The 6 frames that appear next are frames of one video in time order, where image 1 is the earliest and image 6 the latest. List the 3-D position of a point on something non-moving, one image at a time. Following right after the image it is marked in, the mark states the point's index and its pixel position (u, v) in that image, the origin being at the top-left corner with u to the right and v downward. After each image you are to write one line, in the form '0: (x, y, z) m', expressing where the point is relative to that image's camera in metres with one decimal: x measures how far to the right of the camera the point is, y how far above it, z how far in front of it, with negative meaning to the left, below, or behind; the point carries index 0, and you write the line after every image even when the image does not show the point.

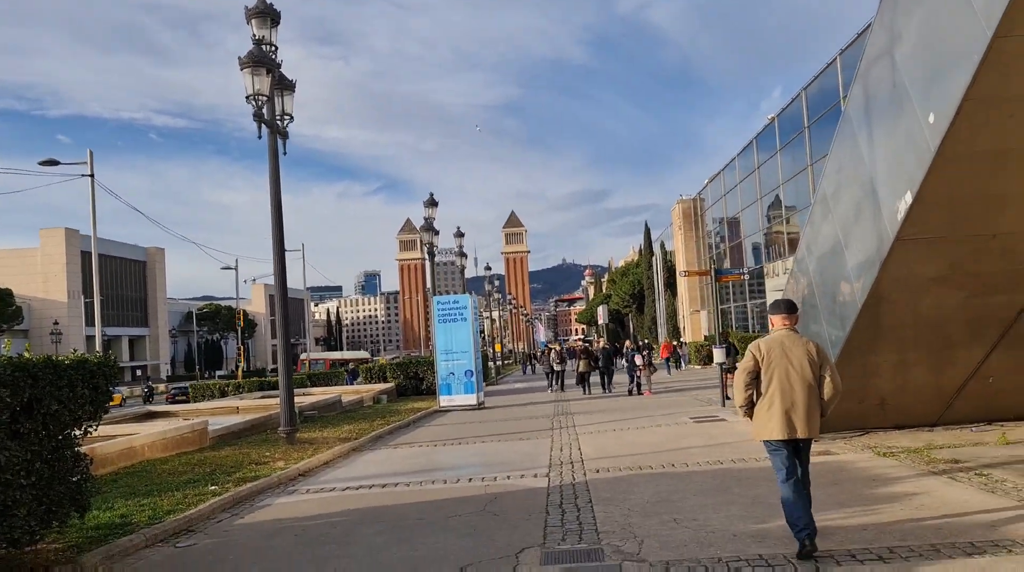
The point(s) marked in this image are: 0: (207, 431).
0: (-6.0, -2.9, +15.3) m
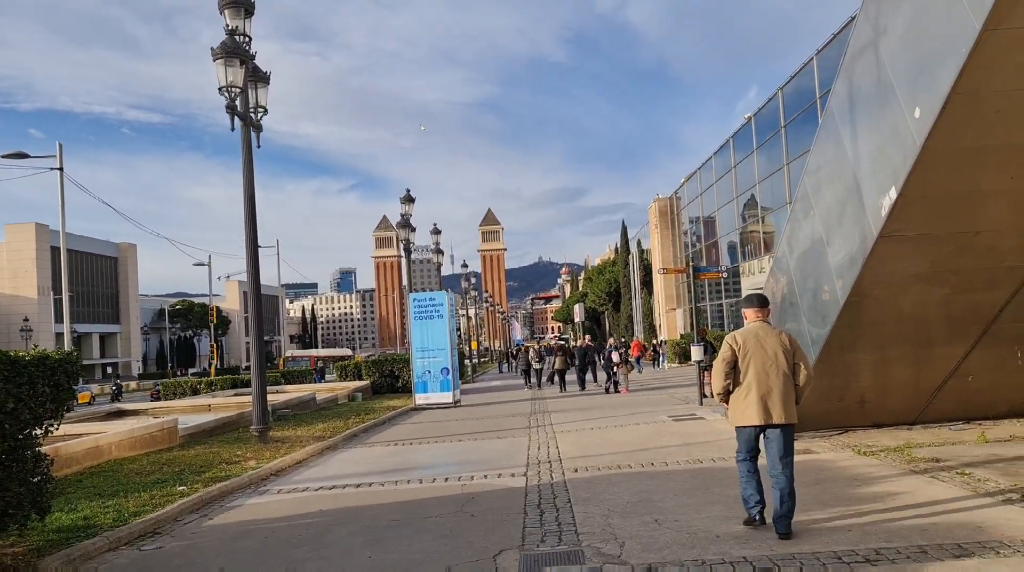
0: (-6.4, -2.8, +14.9) m
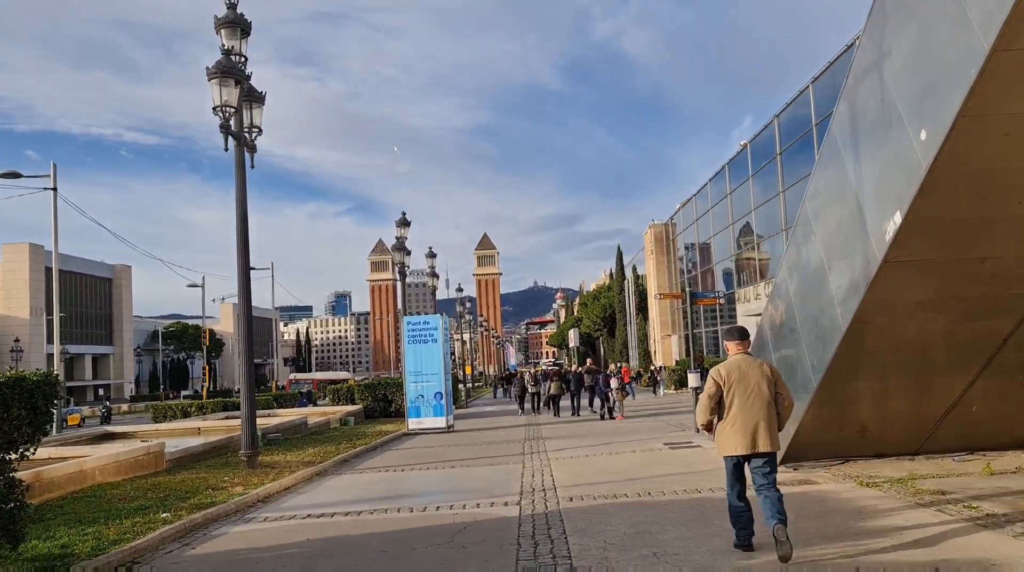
0: (-6.6, -3.2, +14.6) m
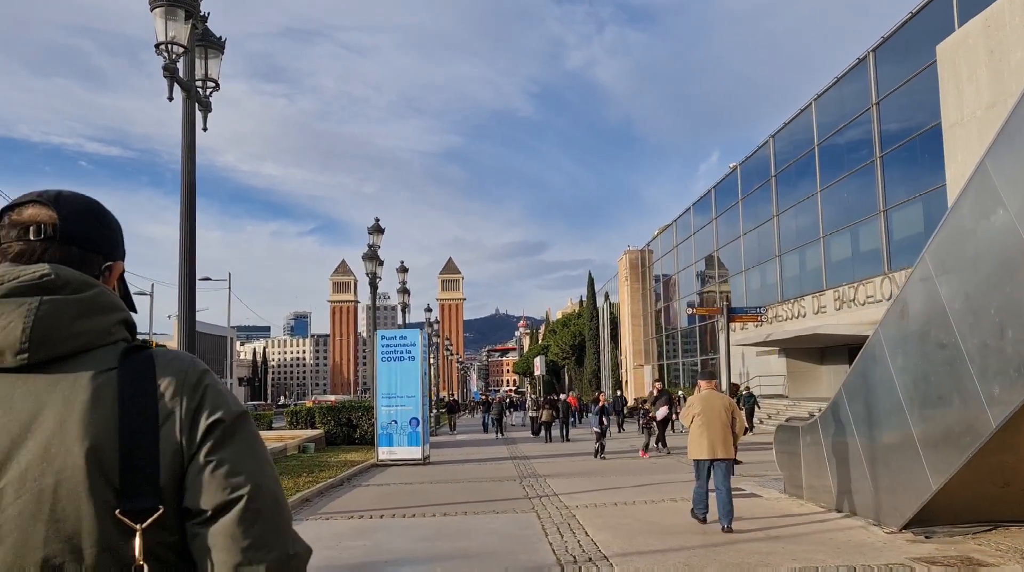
0: (-6.5, -3.0, +11.6) m
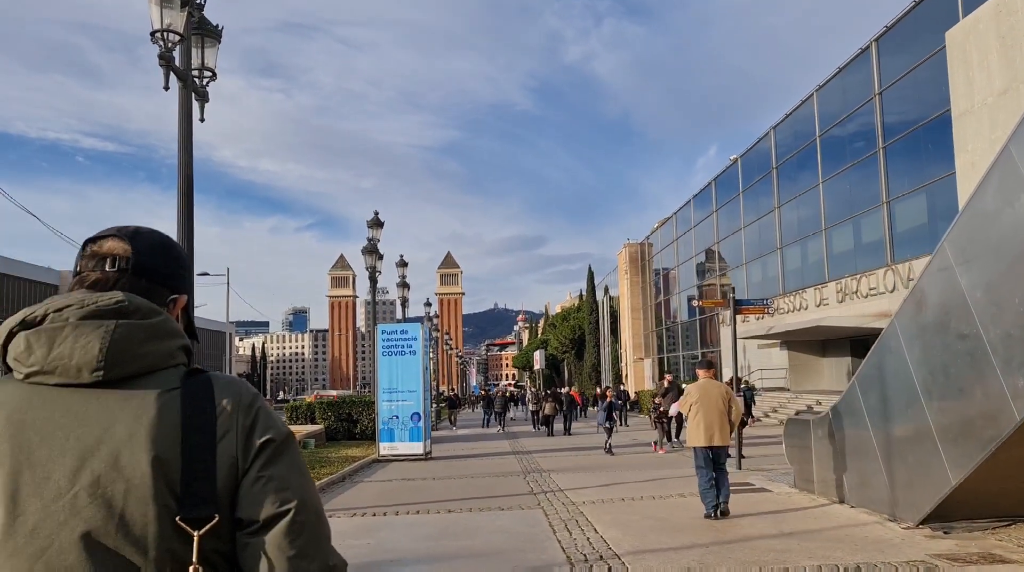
0: (-6.4, -2.9, +11.4) m
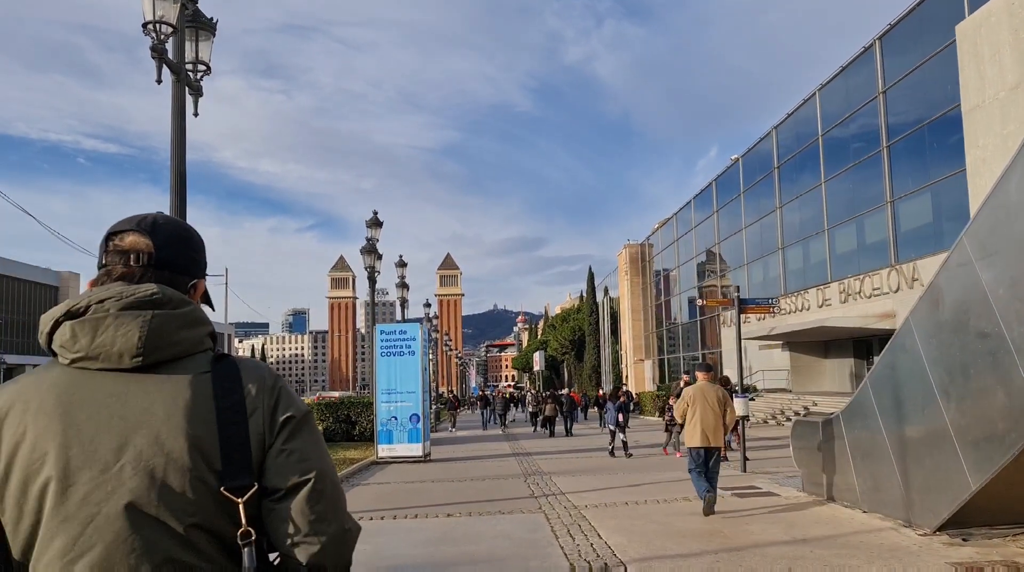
0: (-6.4, -2.9, +11.2) m
